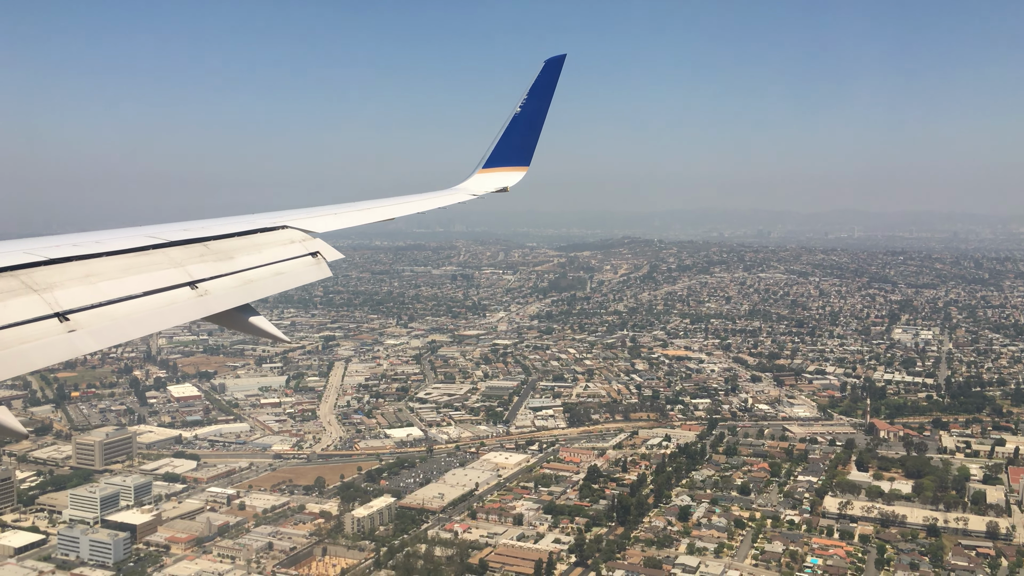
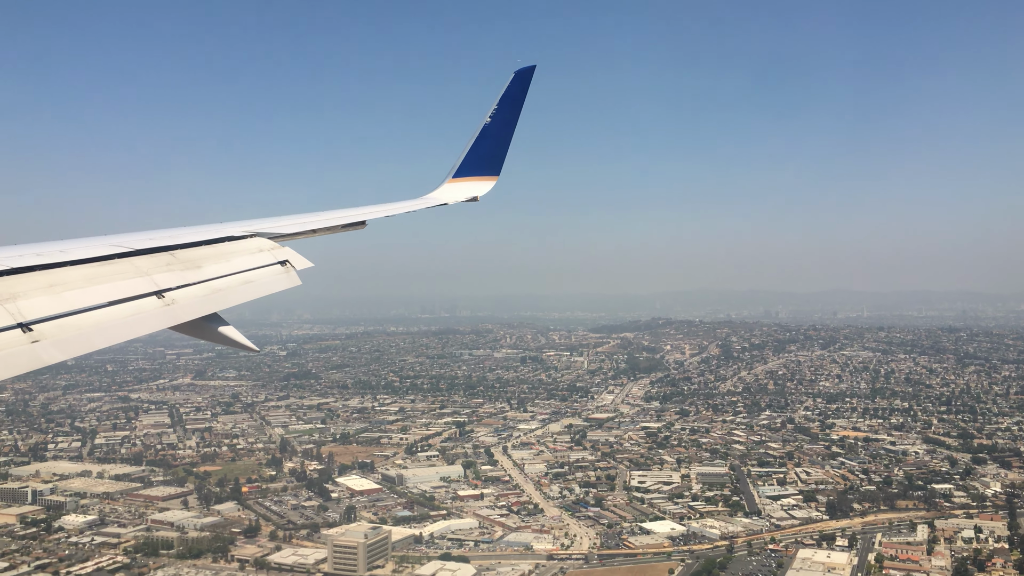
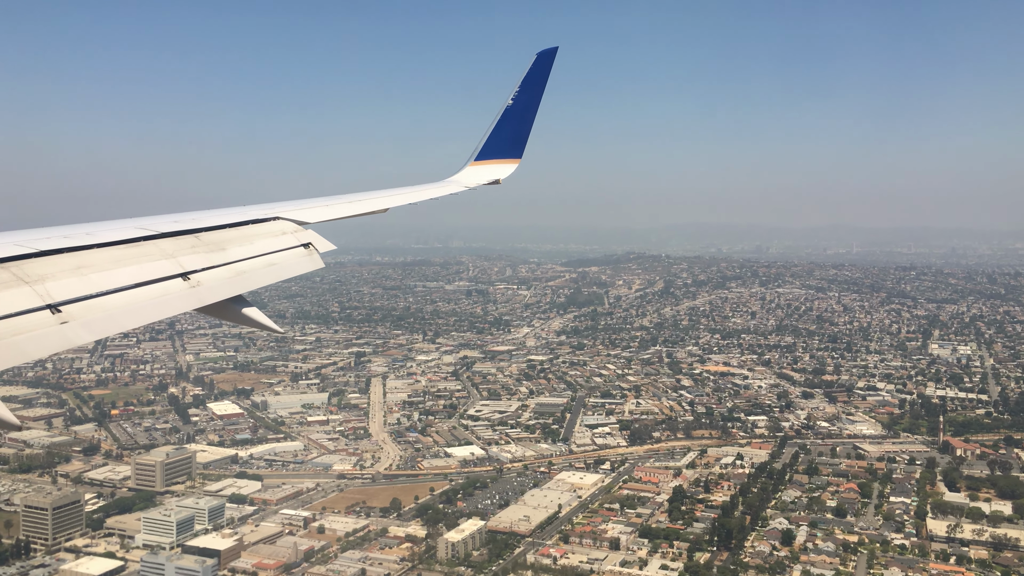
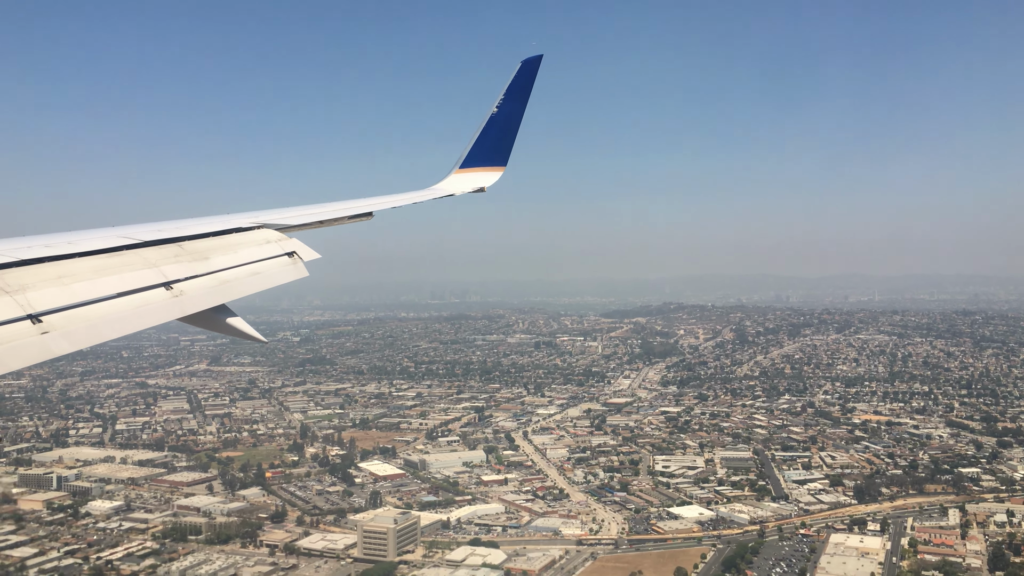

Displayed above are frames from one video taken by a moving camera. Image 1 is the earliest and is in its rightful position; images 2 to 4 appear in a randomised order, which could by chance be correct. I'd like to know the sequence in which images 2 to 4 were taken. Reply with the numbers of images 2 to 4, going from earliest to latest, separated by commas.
3, 2, 4
